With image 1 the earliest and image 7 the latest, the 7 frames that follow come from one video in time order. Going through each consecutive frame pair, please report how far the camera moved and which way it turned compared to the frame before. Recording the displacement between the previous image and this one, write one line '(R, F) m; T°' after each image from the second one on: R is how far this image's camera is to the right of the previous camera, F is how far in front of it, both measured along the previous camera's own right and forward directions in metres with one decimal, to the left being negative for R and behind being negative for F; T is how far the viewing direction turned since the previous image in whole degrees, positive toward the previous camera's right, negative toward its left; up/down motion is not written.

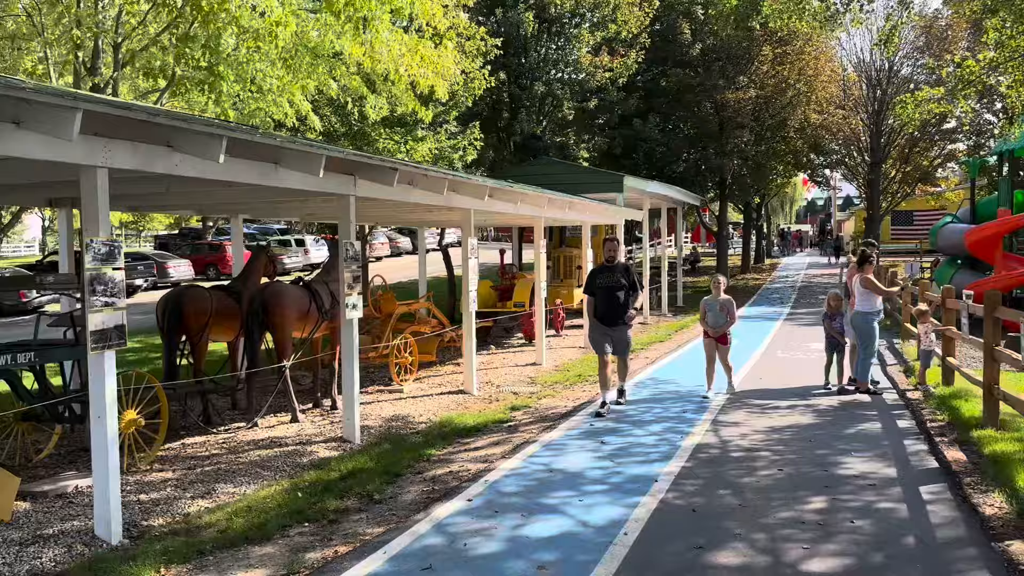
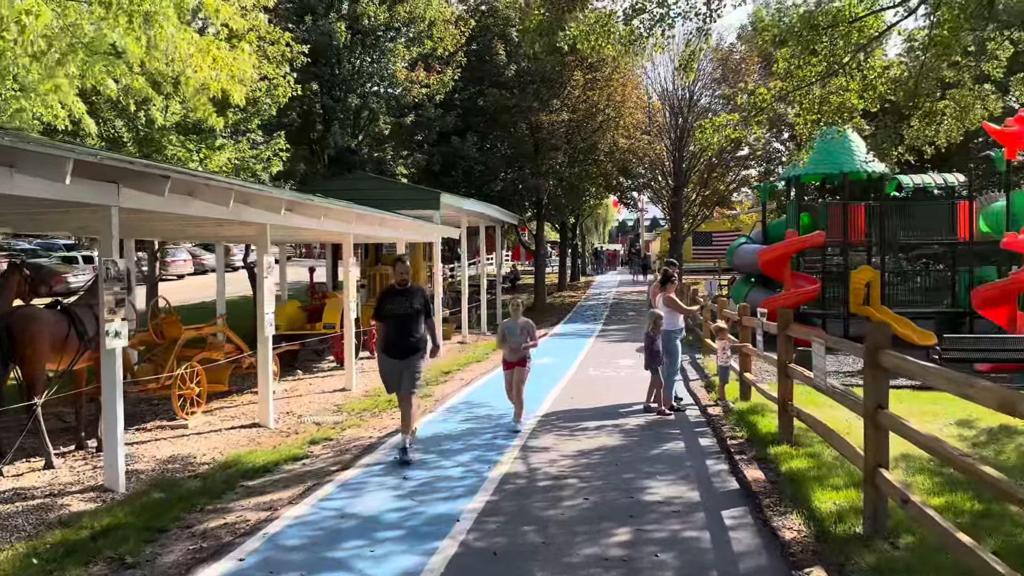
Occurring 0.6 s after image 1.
(+0.3, +0.6) m; +12°
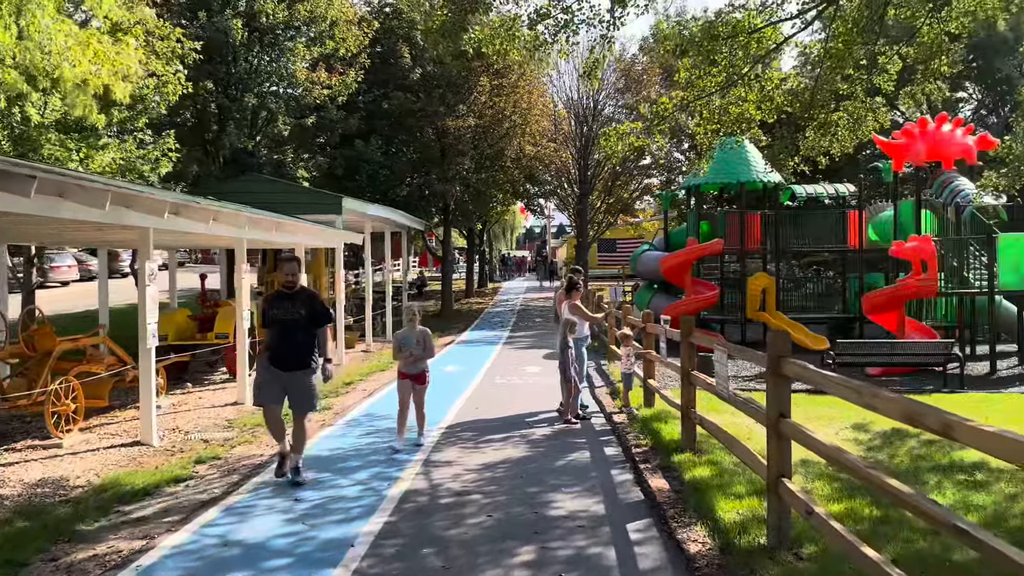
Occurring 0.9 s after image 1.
(+0.1, +0.3) m; +6°
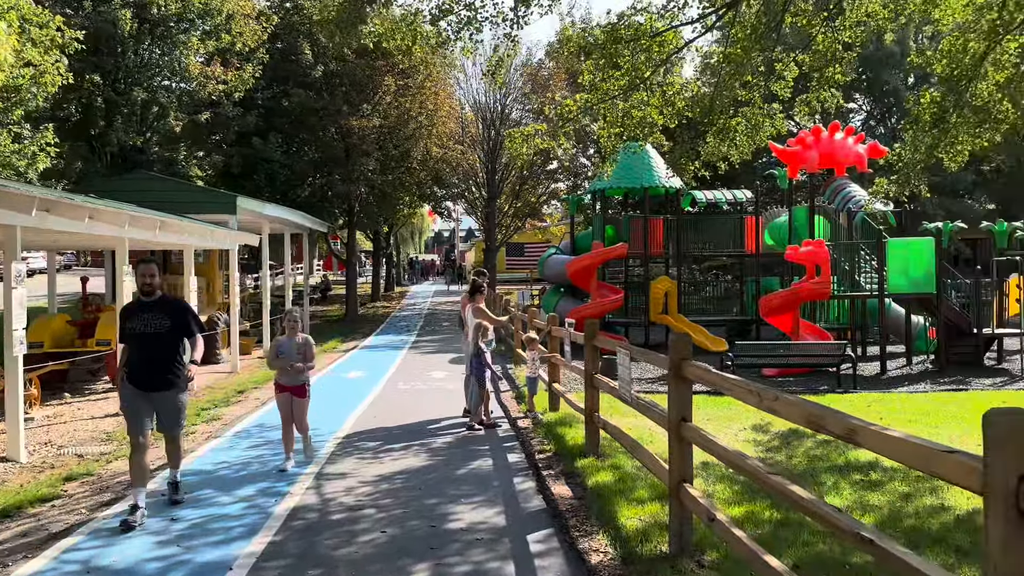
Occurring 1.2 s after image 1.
(+0.1, +0.3) m; +6°
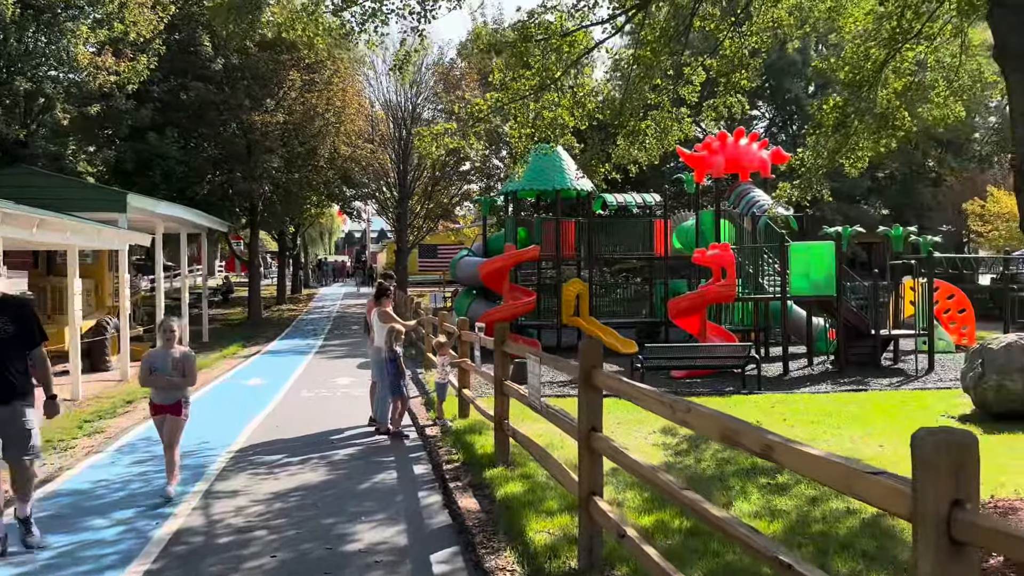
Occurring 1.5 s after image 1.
(+0.1, +0.3) m; +6°
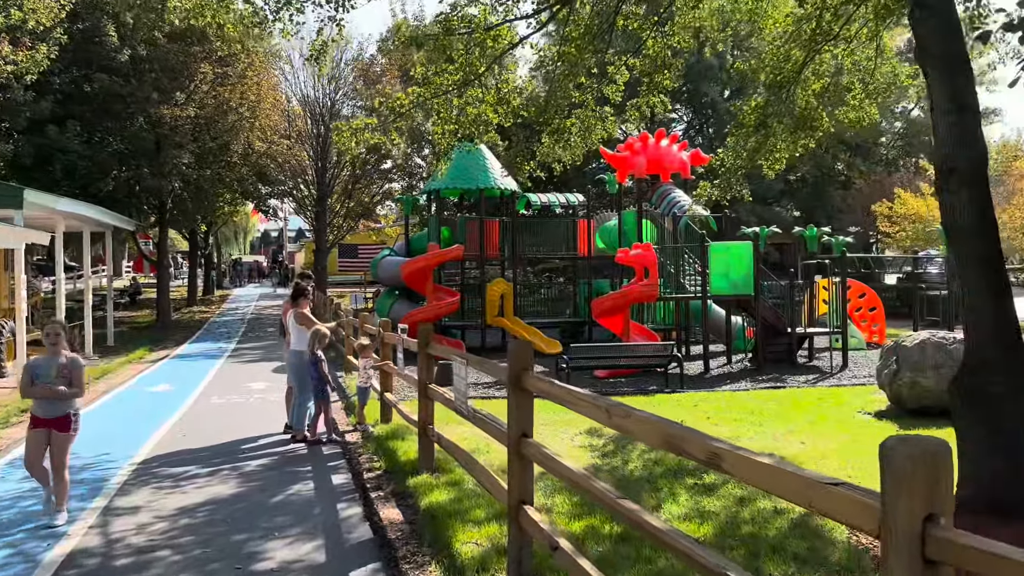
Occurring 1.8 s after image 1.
(0.0, +0.3) m; +5°
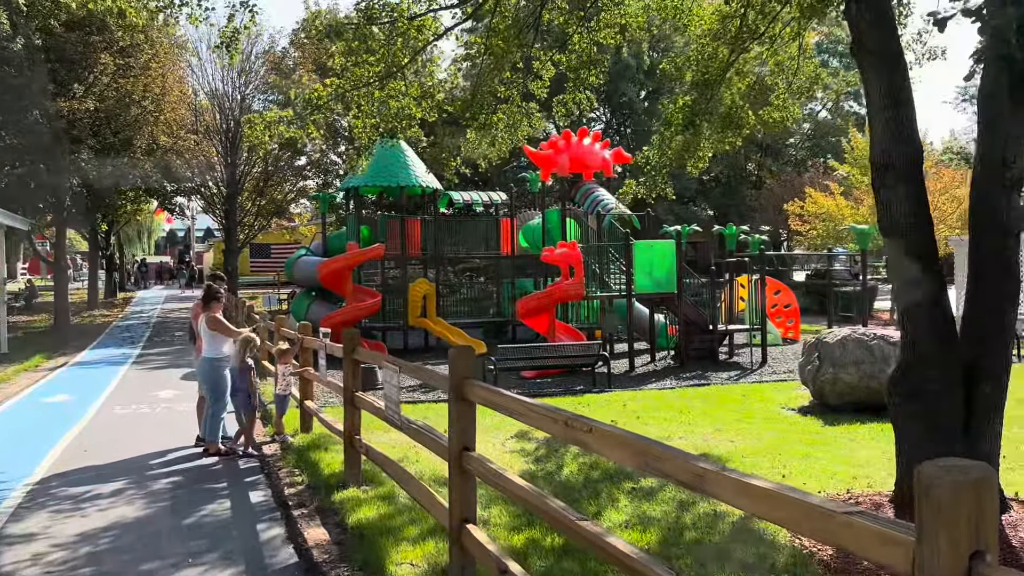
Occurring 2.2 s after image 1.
(-0.1, +0.4) m; +6°
